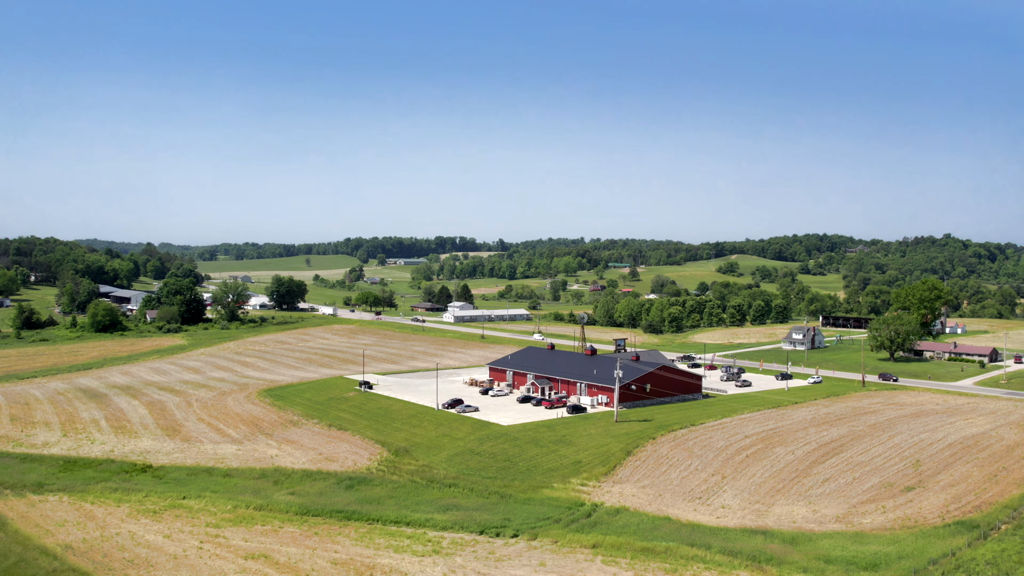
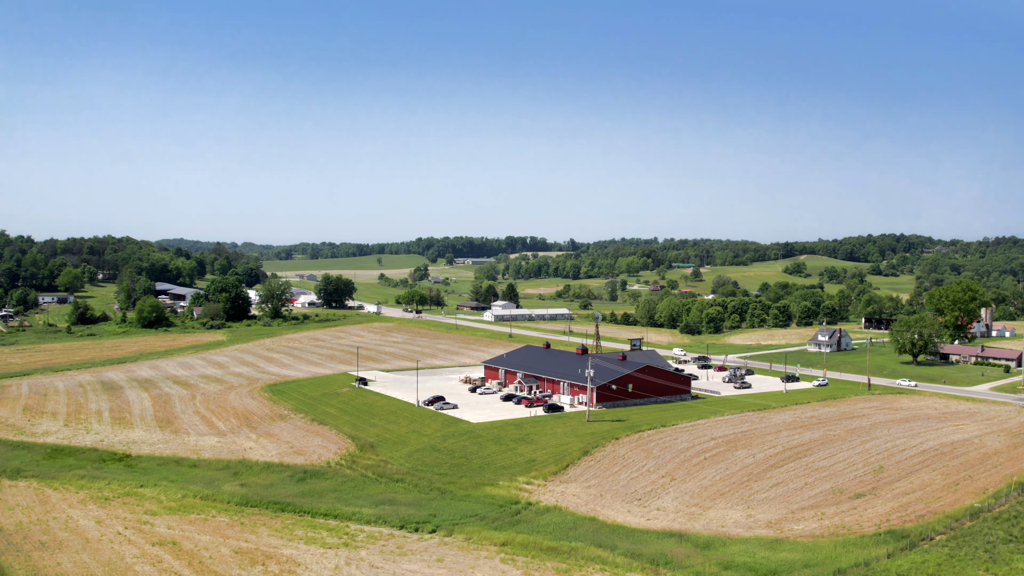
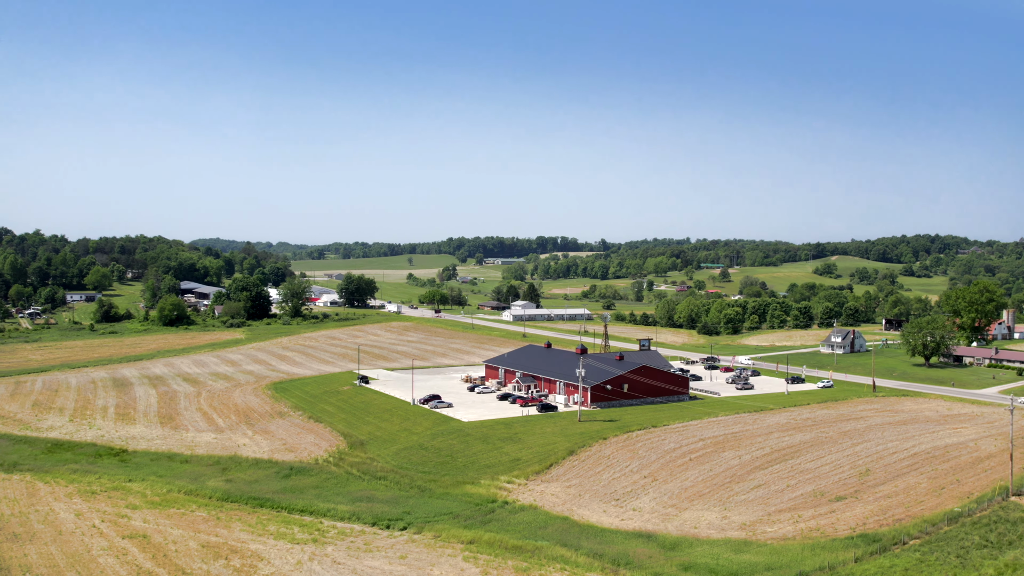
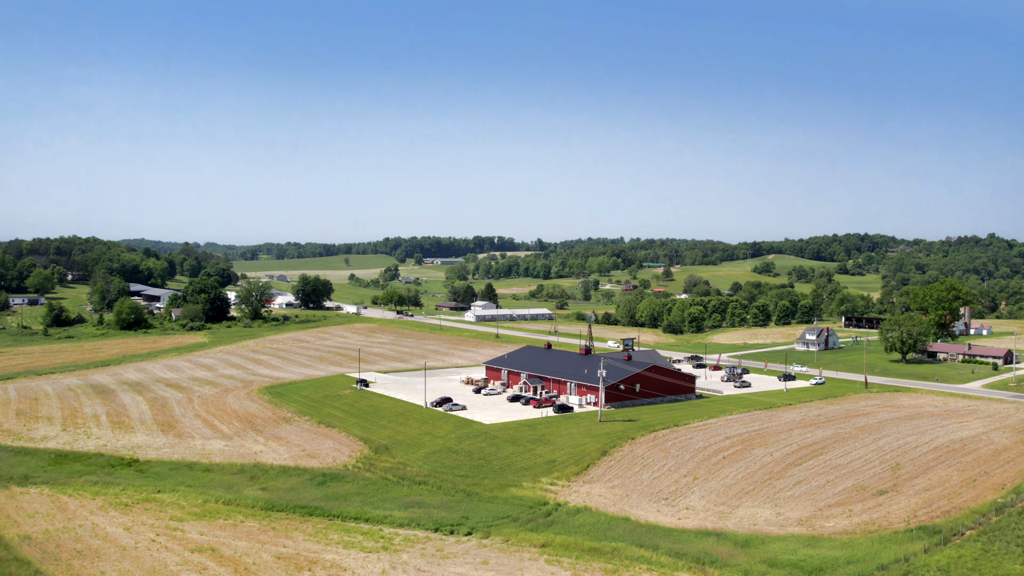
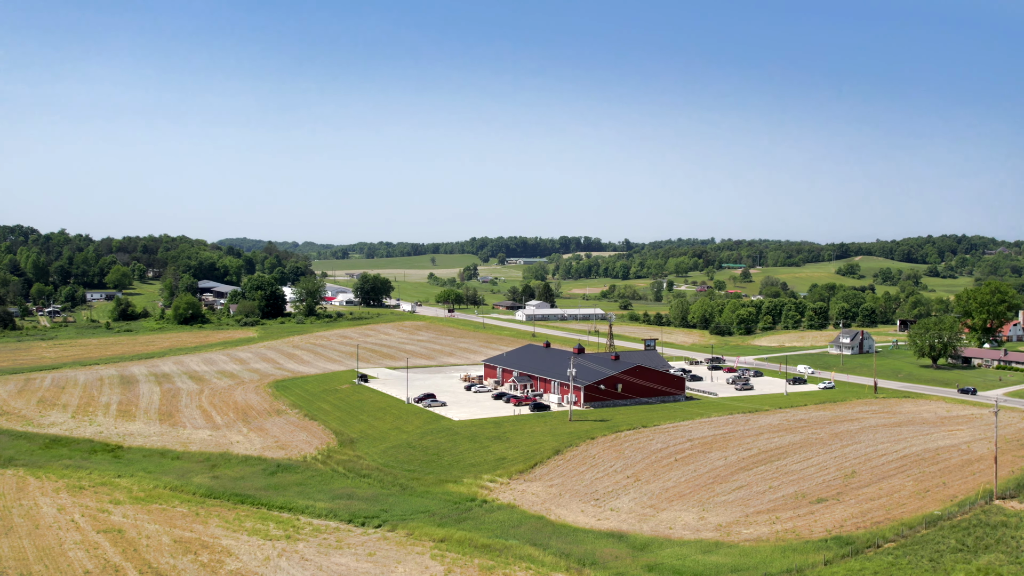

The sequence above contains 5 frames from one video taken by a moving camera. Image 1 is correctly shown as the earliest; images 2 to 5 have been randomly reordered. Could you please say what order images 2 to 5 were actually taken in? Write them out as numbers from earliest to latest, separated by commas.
4, 2, 3, 5
